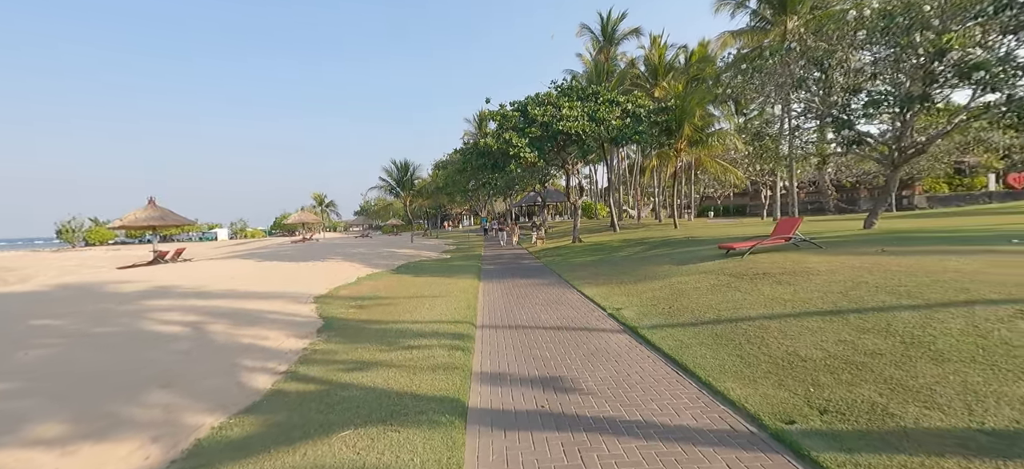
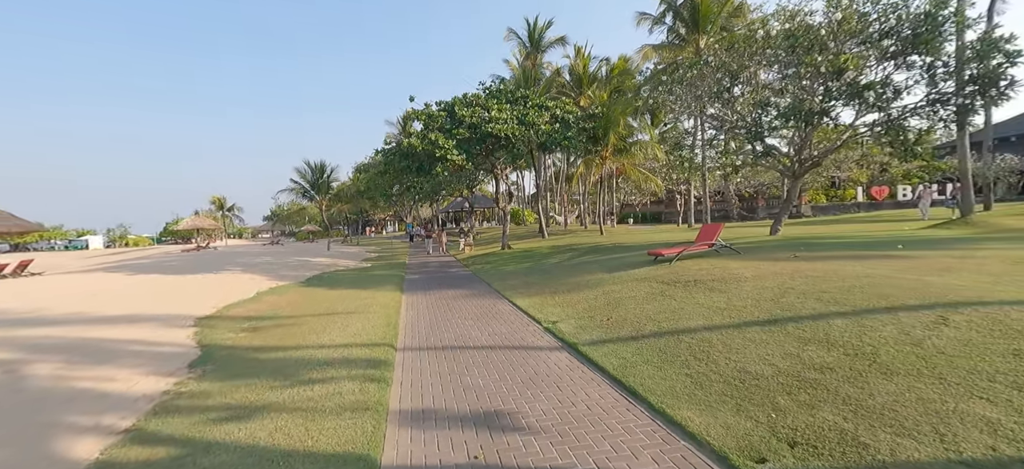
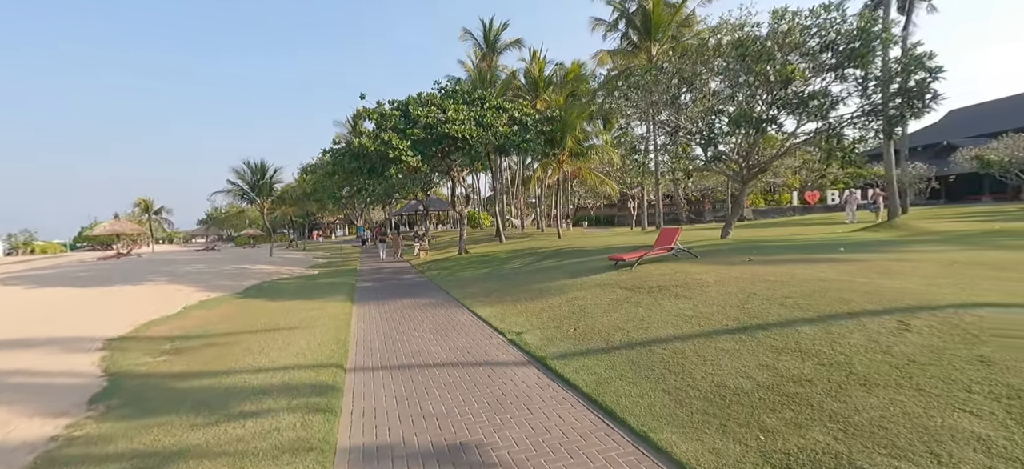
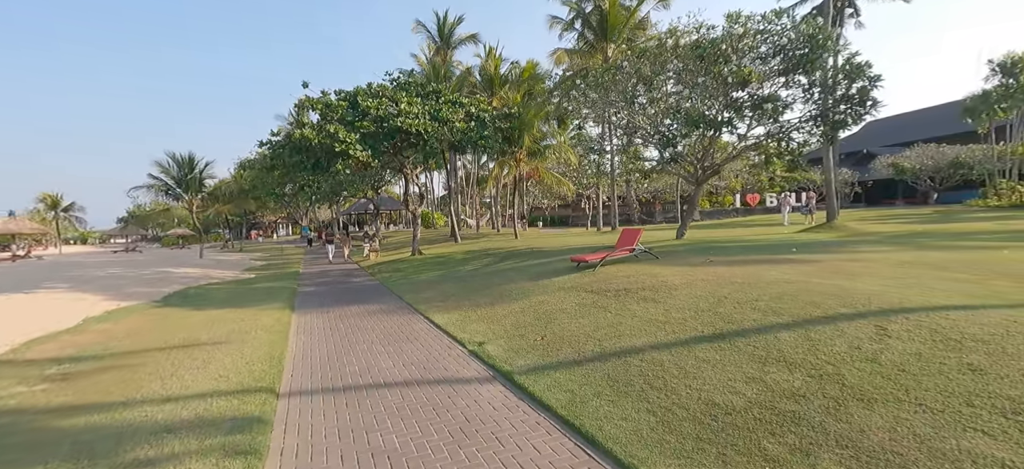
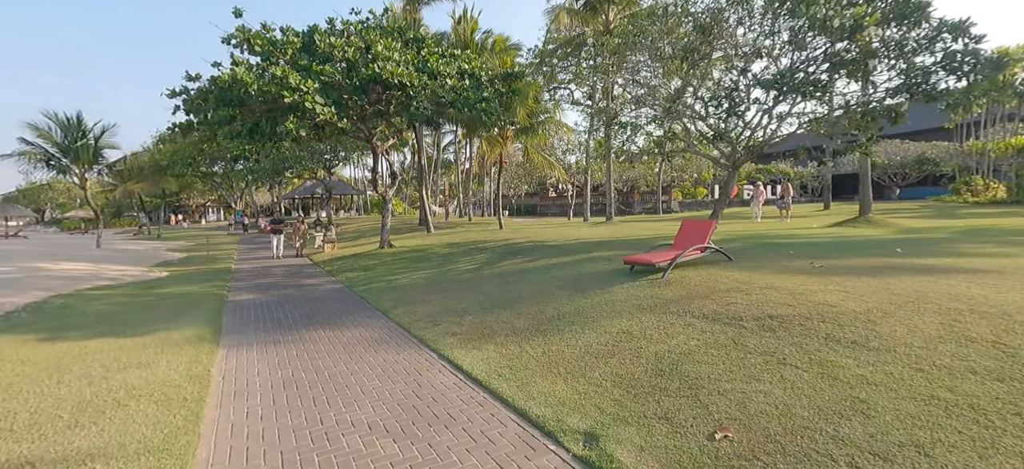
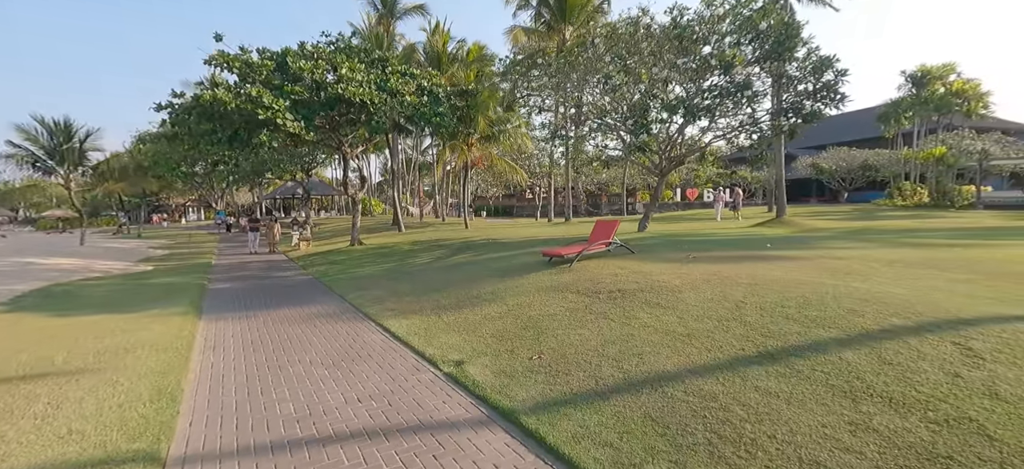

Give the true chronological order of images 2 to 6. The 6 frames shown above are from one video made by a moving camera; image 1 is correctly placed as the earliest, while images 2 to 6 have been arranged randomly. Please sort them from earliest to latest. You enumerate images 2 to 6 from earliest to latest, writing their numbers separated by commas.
2, 3, 4, 6, 5
